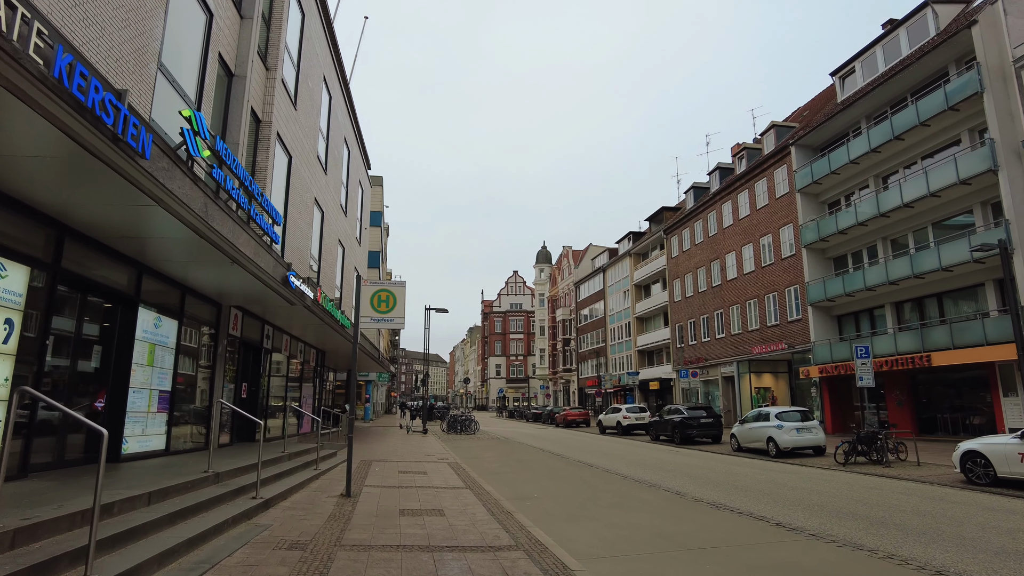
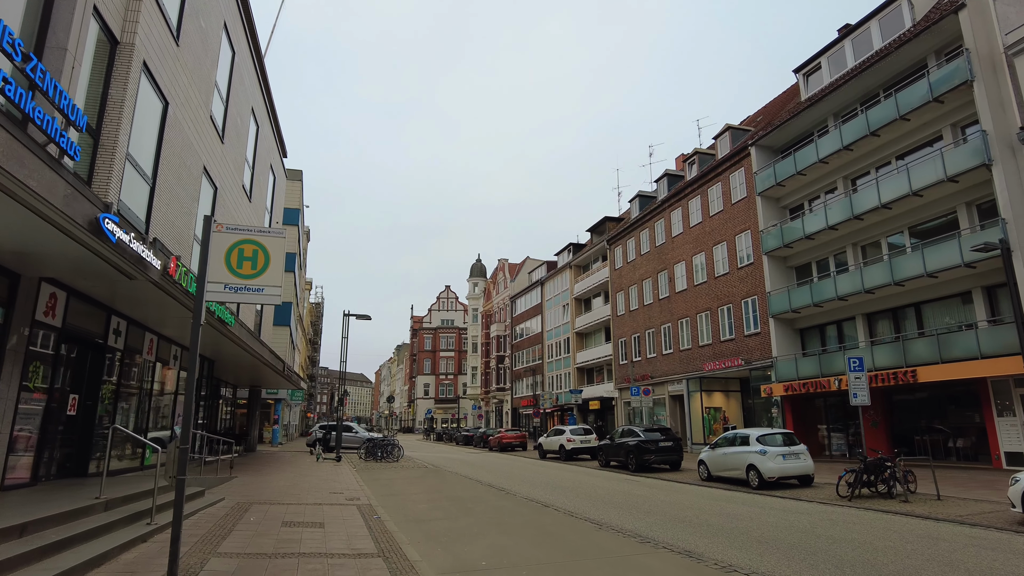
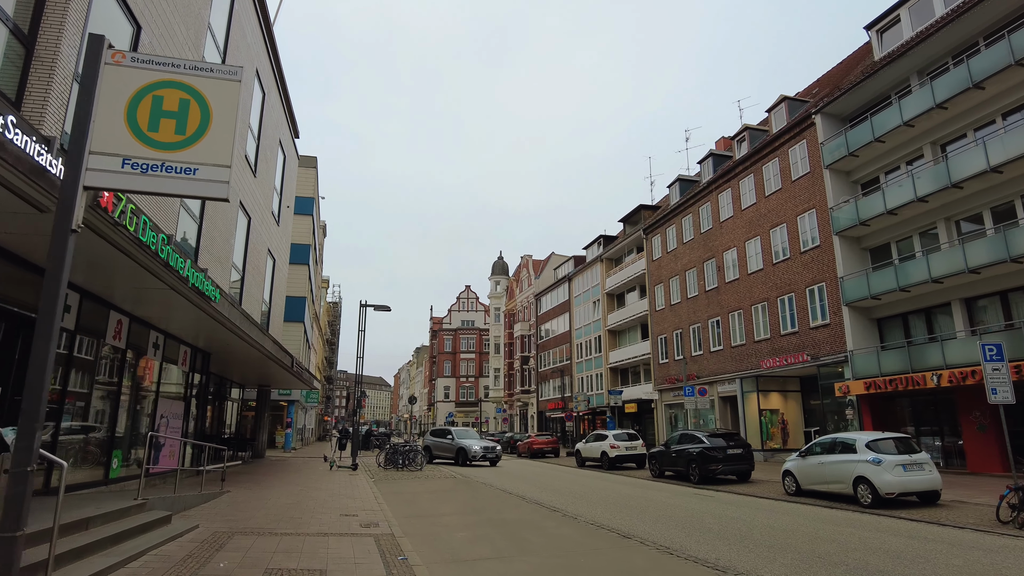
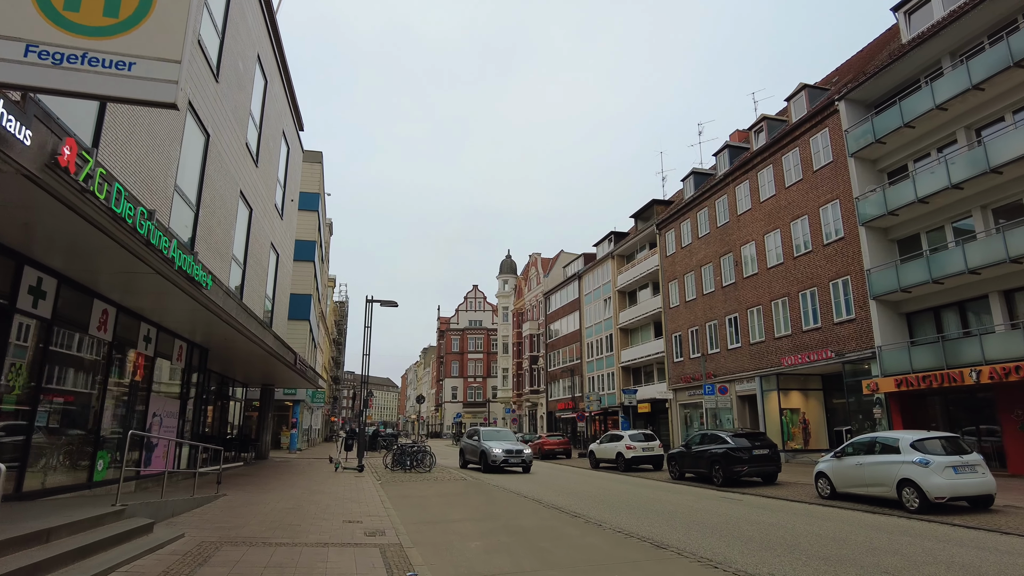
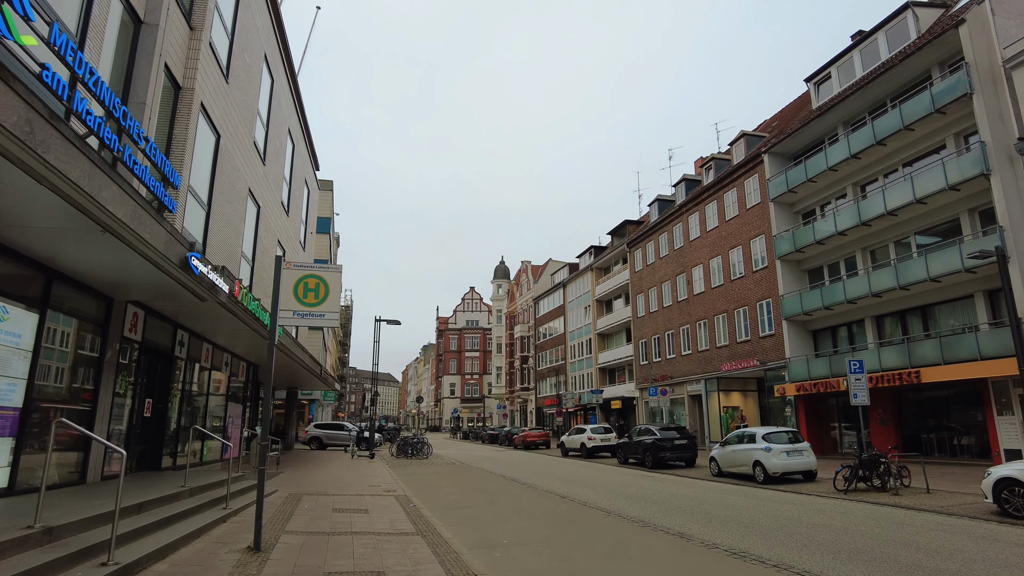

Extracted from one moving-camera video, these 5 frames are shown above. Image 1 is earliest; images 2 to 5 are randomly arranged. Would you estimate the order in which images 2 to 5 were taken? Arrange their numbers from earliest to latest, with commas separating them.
5, 2, 3, 4
